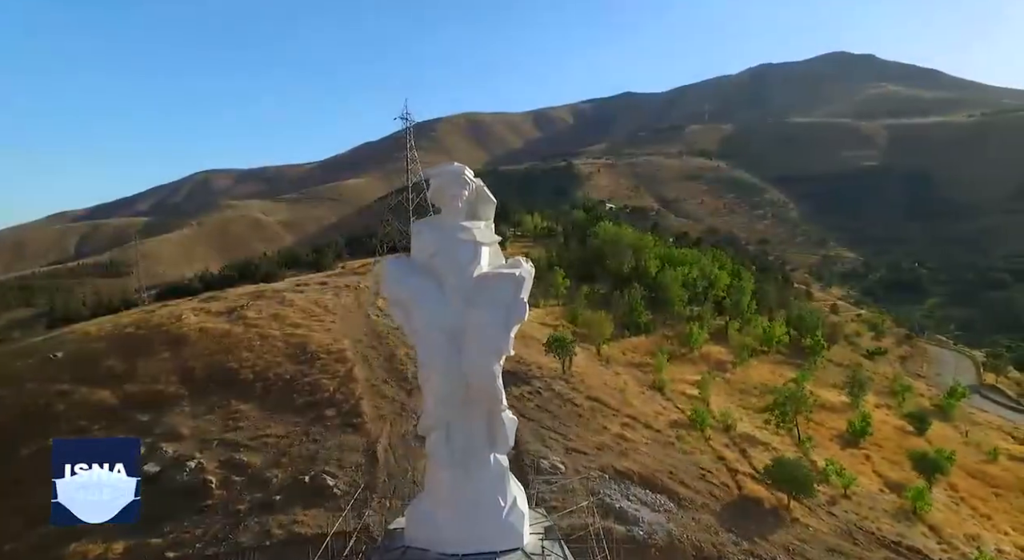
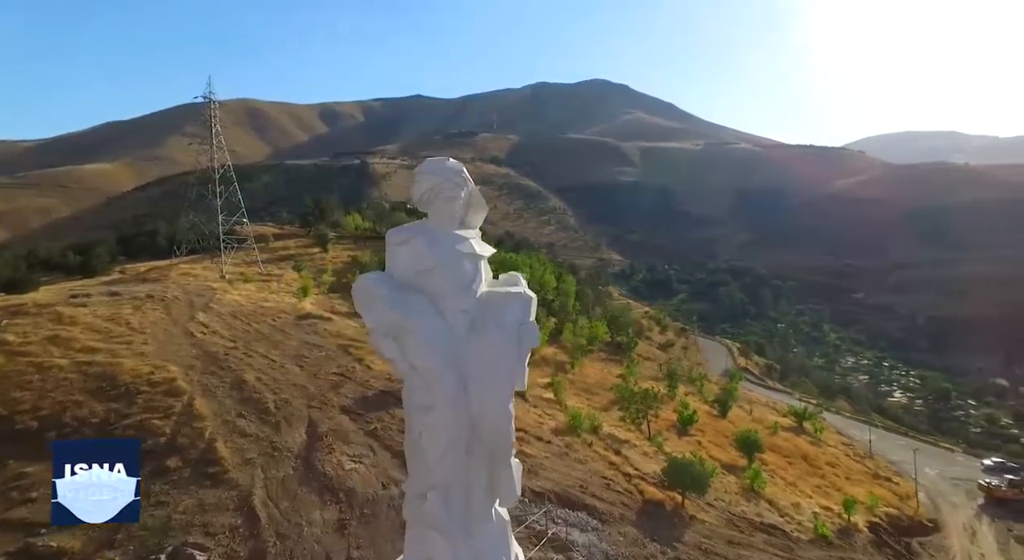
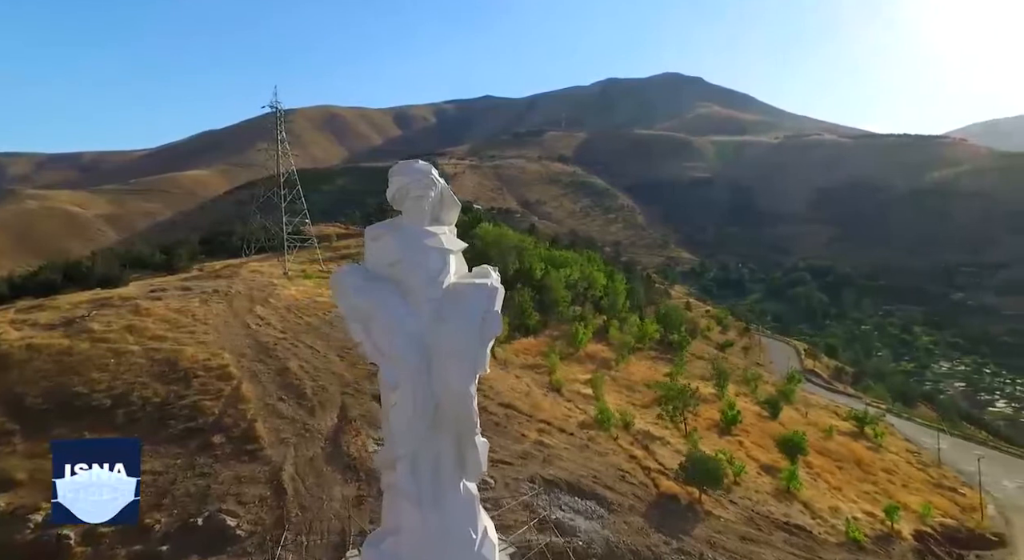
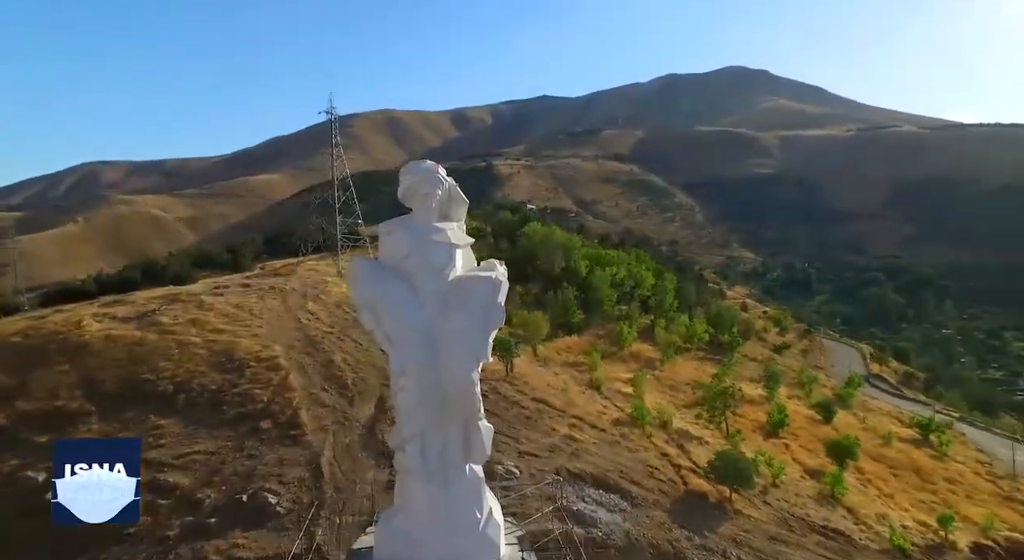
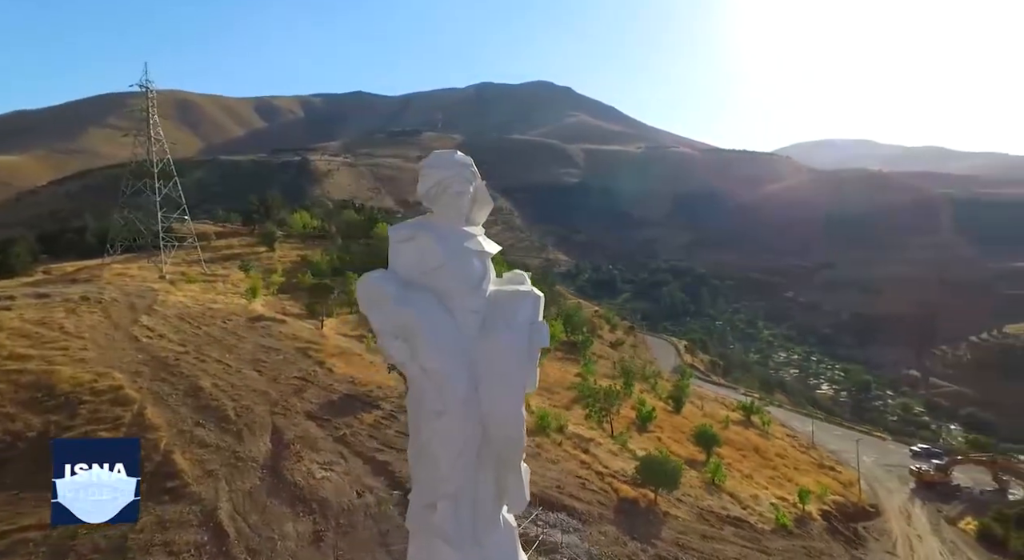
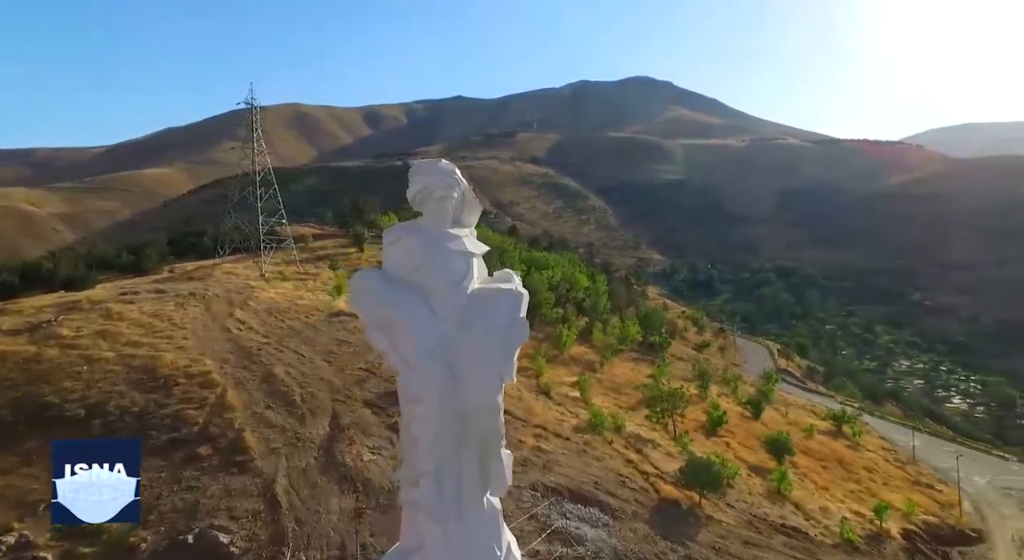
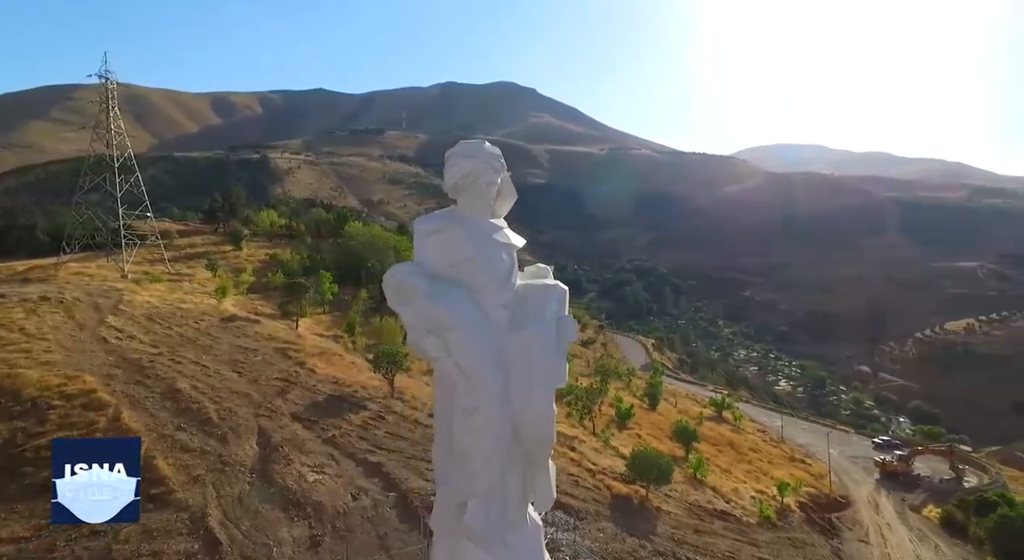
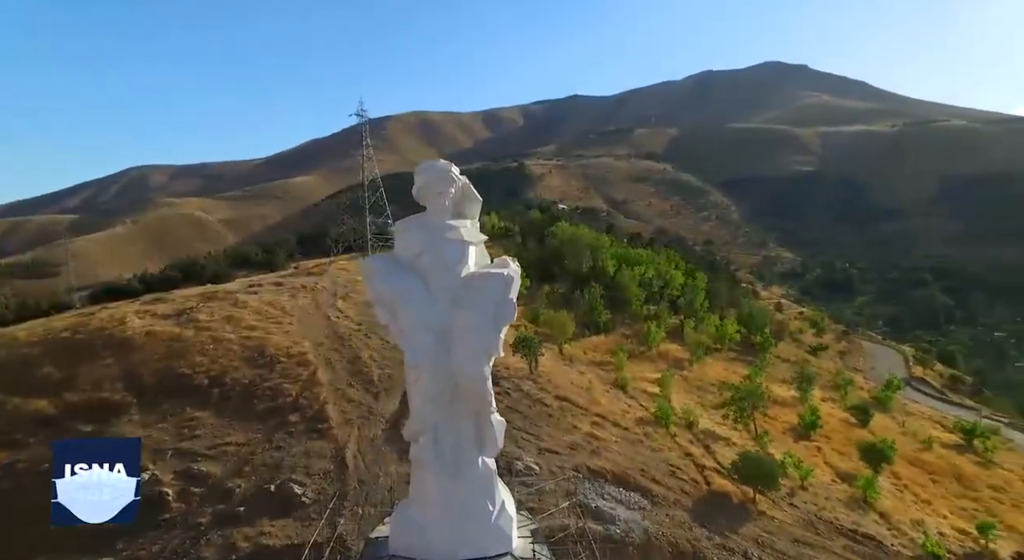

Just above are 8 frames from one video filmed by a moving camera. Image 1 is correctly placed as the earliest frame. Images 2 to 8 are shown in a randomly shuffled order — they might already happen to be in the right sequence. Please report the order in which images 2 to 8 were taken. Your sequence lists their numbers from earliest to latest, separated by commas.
8, 4, 3, 6, 2, 5, 7
